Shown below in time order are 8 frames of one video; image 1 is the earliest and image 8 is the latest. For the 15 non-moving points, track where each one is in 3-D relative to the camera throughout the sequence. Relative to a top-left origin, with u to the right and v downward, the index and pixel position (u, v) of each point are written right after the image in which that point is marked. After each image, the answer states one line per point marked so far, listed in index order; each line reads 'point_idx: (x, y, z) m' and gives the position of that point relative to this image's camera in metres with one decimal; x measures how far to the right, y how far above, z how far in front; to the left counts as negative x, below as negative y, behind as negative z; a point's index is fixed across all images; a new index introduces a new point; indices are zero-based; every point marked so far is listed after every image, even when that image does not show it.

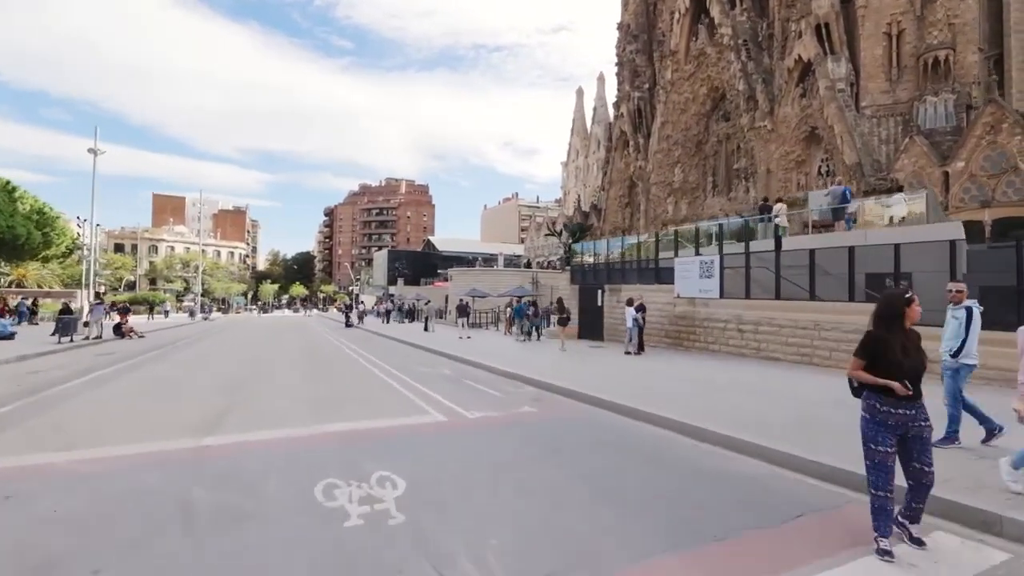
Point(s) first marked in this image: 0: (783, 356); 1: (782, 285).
0: (+6.4, -1.6, +14.7) m
1: (+6.6, +0.1, +15.0) m
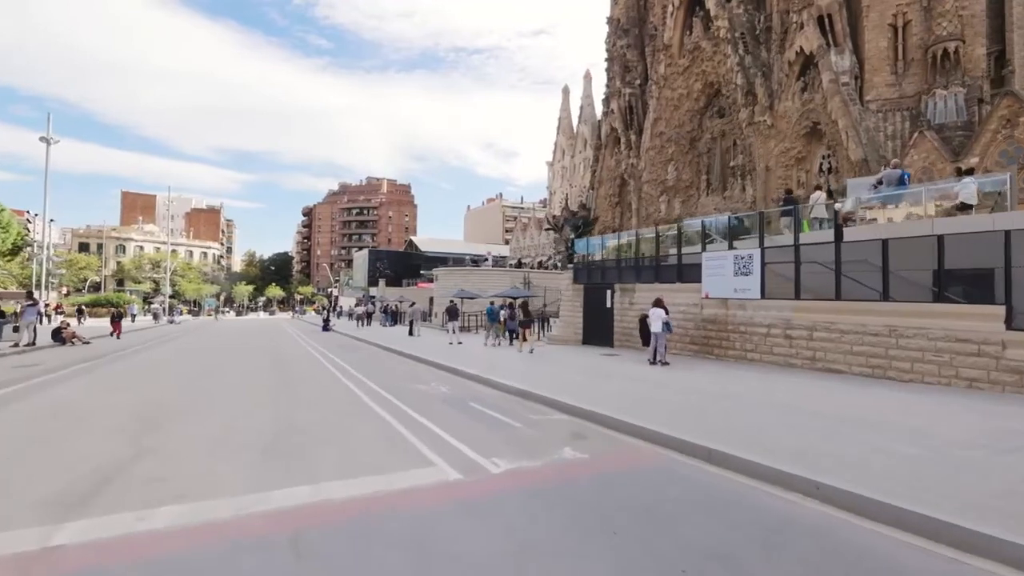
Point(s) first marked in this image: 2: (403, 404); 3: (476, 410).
0: (+6.6, -1.6, +12.3) m
1: (+6.8, +0.1, +12.7) m
2: (-1.8, -1.9, +10.1) m
3: (-0.5, -1.9, +9.1) m
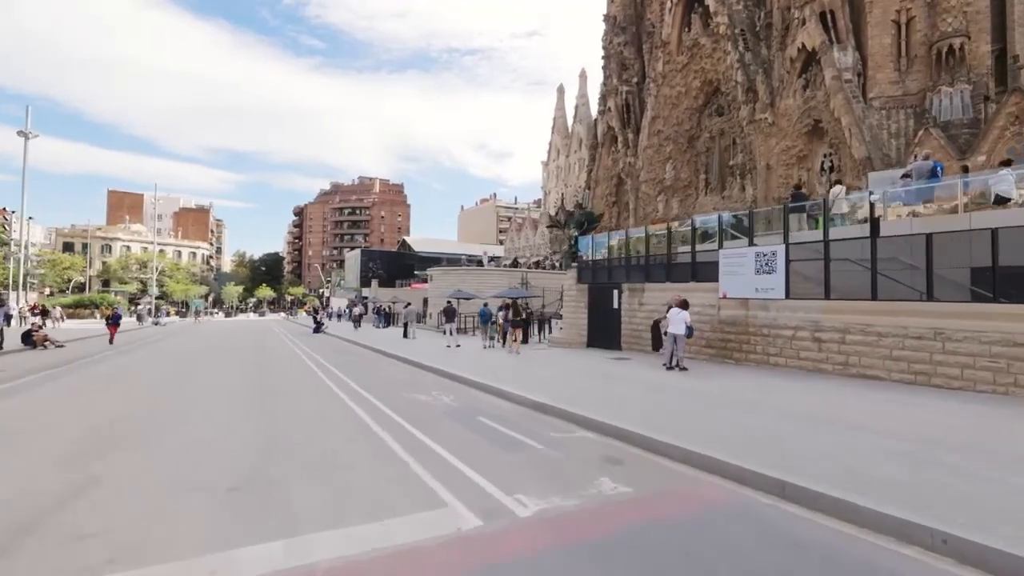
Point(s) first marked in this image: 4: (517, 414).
0: (+6.8, -1.6, +11.3) m
1: (+6.9, +0.1, +11.7) m
2: (-1.6, -1.9, +8.9) m
3: (-0.3, -1.8, +8.0) m
4: (+0.1, -1.8, +8.7) m
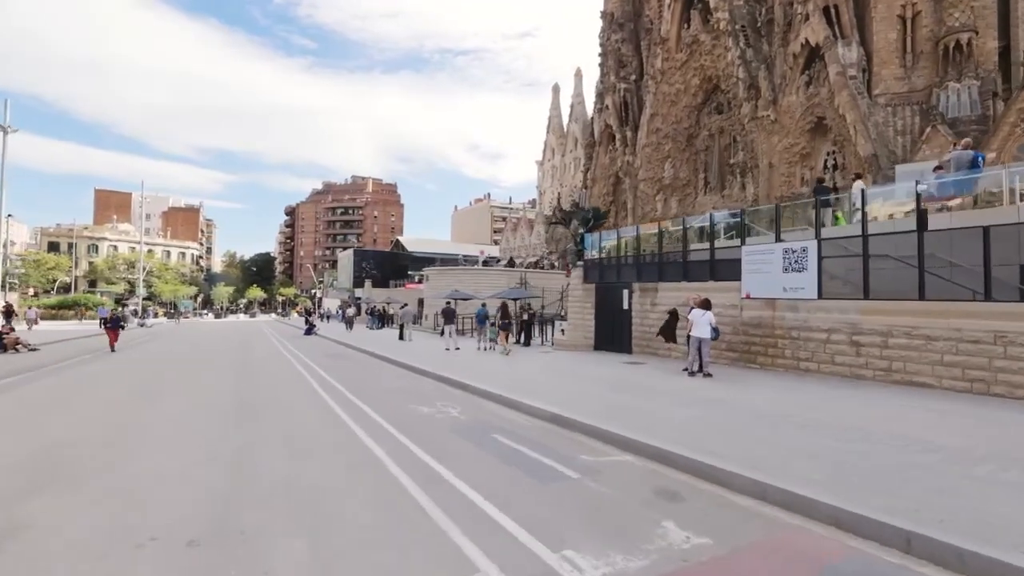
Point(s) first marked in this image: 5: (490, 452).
0: (+7.0, -1.5, +10.2) m
1: (+7.1, +0.1, +10.6) m
2: (-1.4, -1.9, +7.8) m
3: (-0.1, -1.8, +6.9) m
4: (+0.3, -1.8, +7.6) m
5: (-0.2, -1.8, +6.9) m
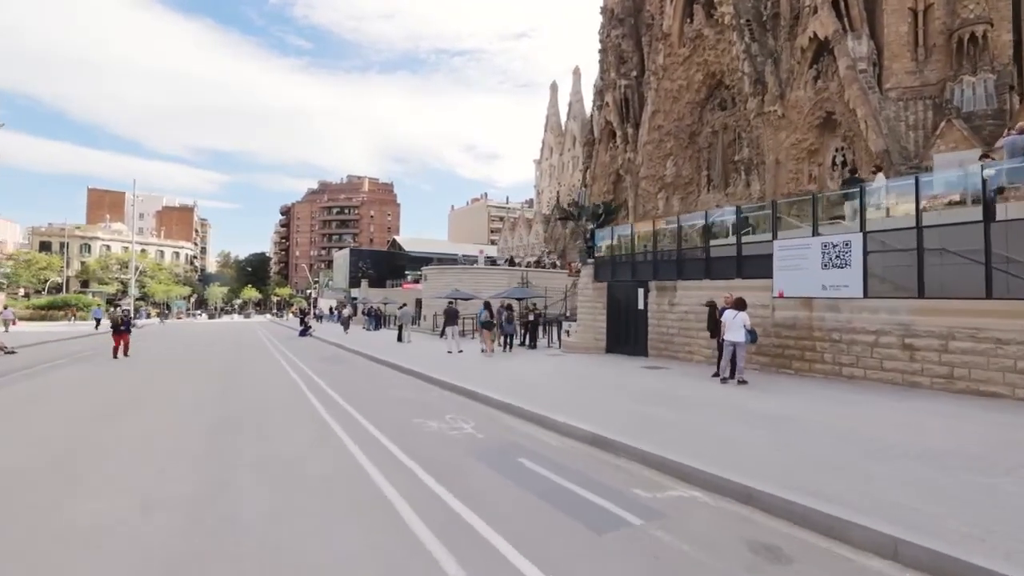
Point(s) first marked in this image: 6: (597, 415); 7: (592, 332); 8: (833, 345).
0: (+7.2, -1.5, +9.1) m
1: (+7.3, +0.2, +9.5) m
2: (-1.2, -1.9, +6.6) m
3: (+0.2, -1.8, +5.7) m
4: (+0.6, -1.7, +6.4) m
5: (0.0, -1.8, +5.7) m
6: (+1.3, -2.0, +9.6) m
7: (+2.4, -1.3, +18.7) m
8: (+6.0, -1.1, +11.5) m
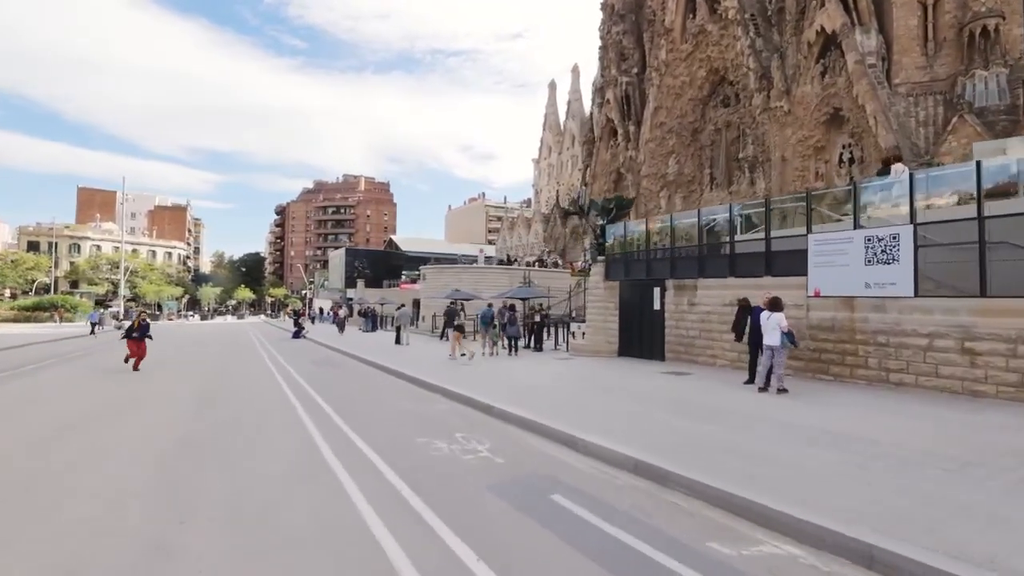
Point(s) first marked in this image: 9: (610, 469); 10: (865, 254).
0: (+7.5, -1.5, +8.0) m
1: (+7.6, +0.2, +8.5) m
2: (-0.9, -1.8, +5.5) m
3: (+0.4, -1.7, +4.6) m
4: (+0.8, -1.7, +5.4) m
5: (+0.3, -1.7, +4.6) m
6: (+1.6, -1.9, +8.5) m
7: (+2.6, -1.3, +17.6) m
8: (+6.2, -1.0, +10.5) m
9: (+0.9, -1.7, +5.9) m
10: (+6.2, +0.6, +10.8) m
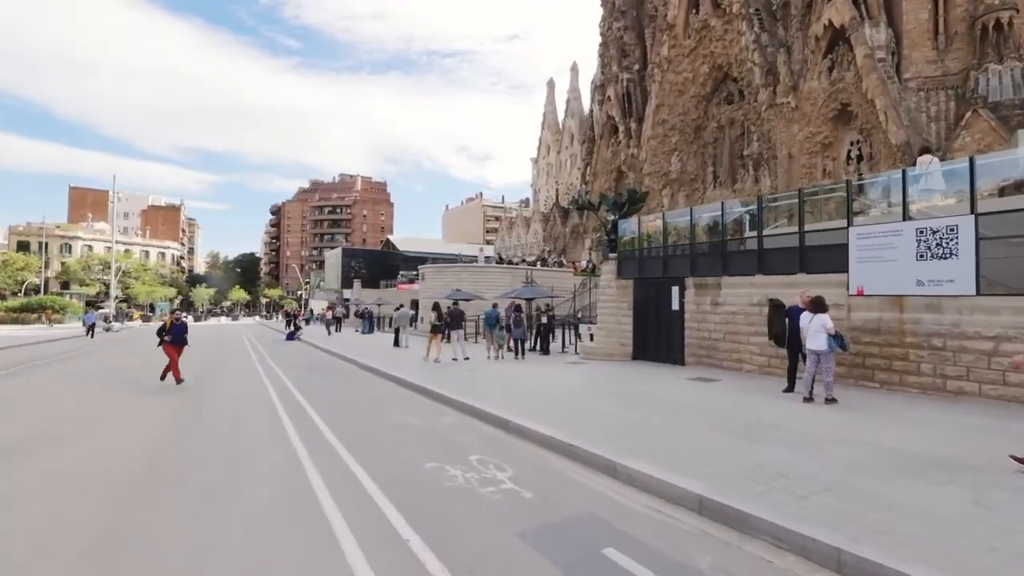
0: (+7.7, -1.4, +7.0) m
1: (+7.8, +0.2, +7.4) m
2: (-0.6, -1.8, +4.5) m
3: (+0.7, -1.7, +3.6) m
4: (+1.1, -1.7, +4.3) m
5: (+0.6, -1.7, +3.5) m
6: (+1.8, -1.9, +7.5) m
7: (+2.8, -1.3, +16.6) m
8: (+6.4, -1.0, +9.5) m
9: (+1.2, -1.7, +4.8) m
10: (+6.4, +0.6, +9.8) m
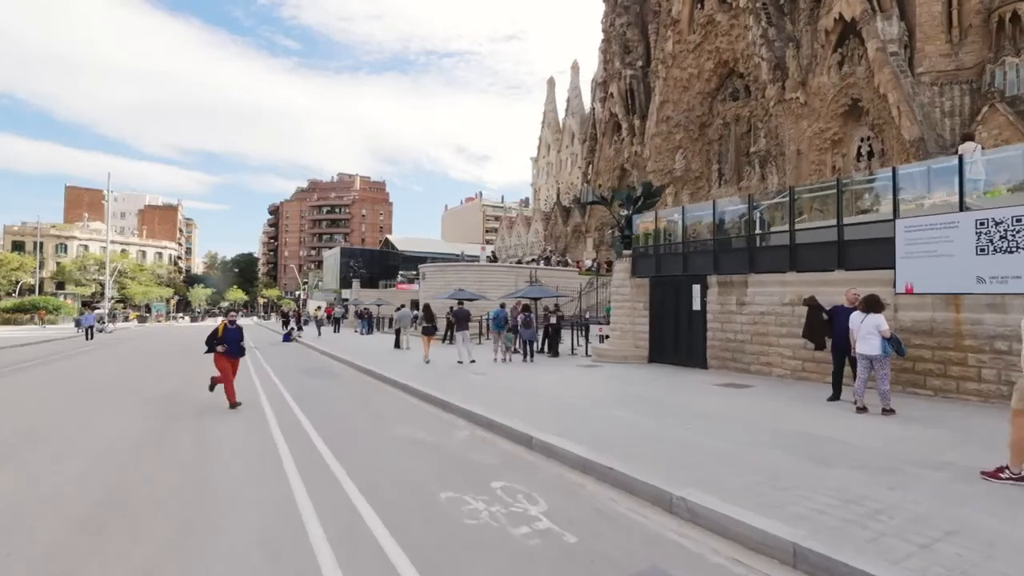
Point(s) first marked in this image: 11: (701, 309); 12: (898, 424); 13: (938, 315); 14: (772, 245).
0: (+7.9, -1.4, +6.1) m
1: (+8.1, +0.3, +6.5) m
2: (-0.4, -1.8, +3.5) m
3: (+0.9, -1.7, +2.6) m
4: (+1.3, -1.6, +3.4) m
5: (+0.8, -1.7, +2.6) m
6: (+2.0, -1.9, +6.5) m
7: (+3.0, -1.2, +15.6) m
8: (+6.7, -1.0, +8.5) m
9: (+1.4, -1.6, +3.9) m
10: (+6.6, +0.7, +8.9) m
11: (+4.2, -0.5, +13.8) m
12: (+4.6, -1.7, +7.5) m
13: (+6.3, -0.4, +9.3) m
14: (+5.1, +0.8, +12.3) m
